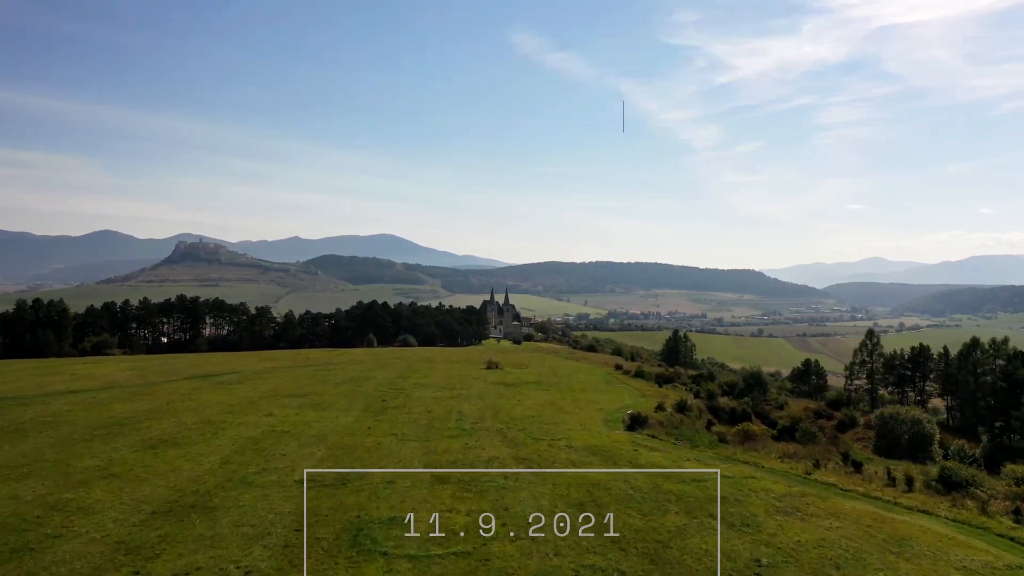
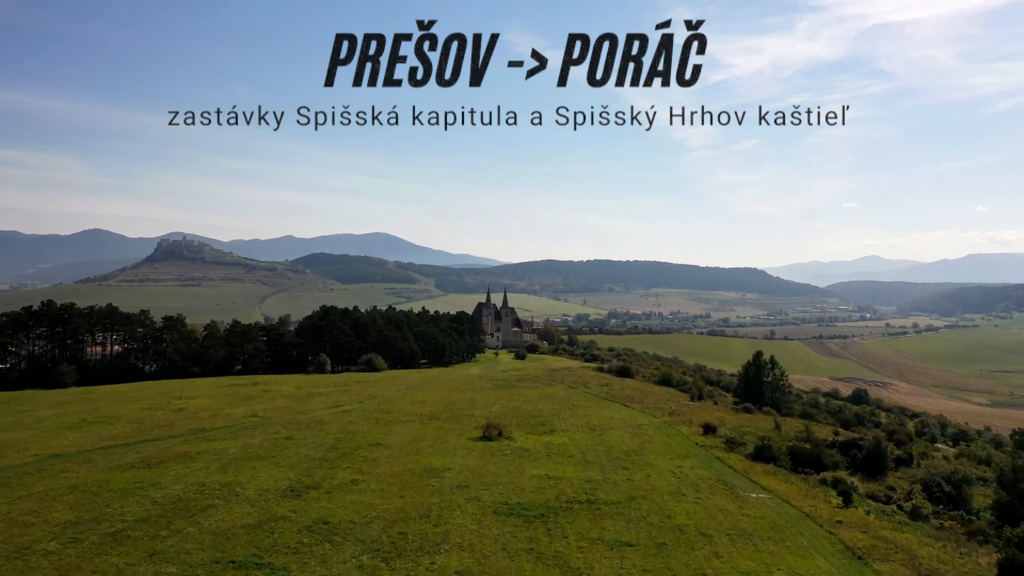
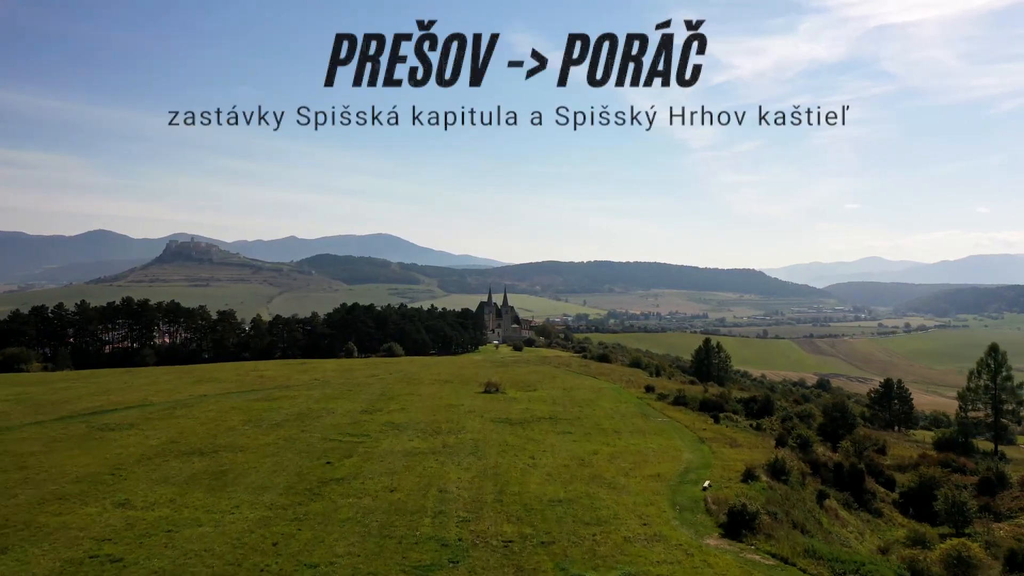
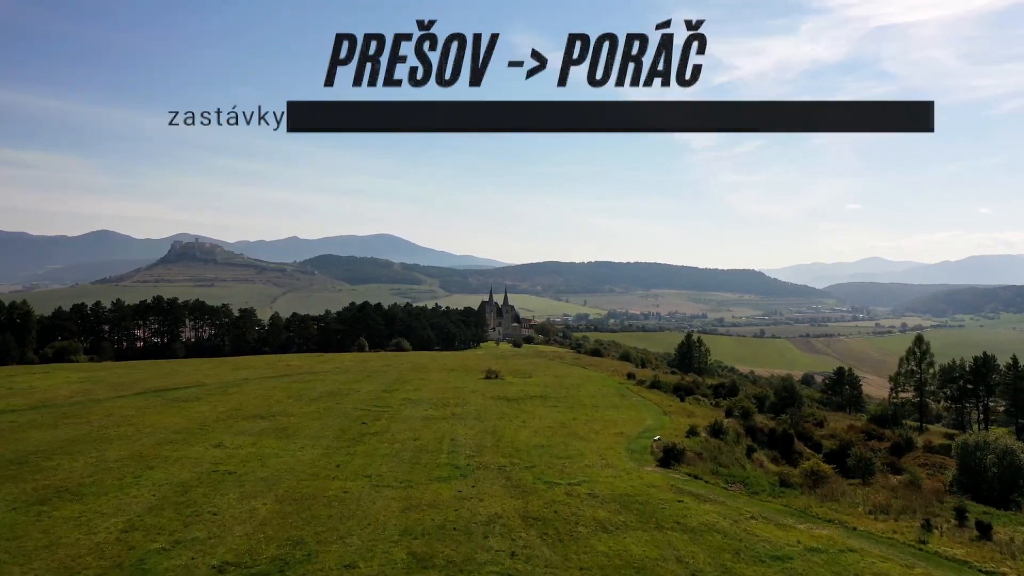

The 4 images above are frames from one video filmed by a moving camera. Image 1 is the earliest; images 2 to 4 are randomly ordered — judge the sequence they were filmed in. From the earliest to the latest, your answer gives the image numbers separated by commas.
4, 3, 2
